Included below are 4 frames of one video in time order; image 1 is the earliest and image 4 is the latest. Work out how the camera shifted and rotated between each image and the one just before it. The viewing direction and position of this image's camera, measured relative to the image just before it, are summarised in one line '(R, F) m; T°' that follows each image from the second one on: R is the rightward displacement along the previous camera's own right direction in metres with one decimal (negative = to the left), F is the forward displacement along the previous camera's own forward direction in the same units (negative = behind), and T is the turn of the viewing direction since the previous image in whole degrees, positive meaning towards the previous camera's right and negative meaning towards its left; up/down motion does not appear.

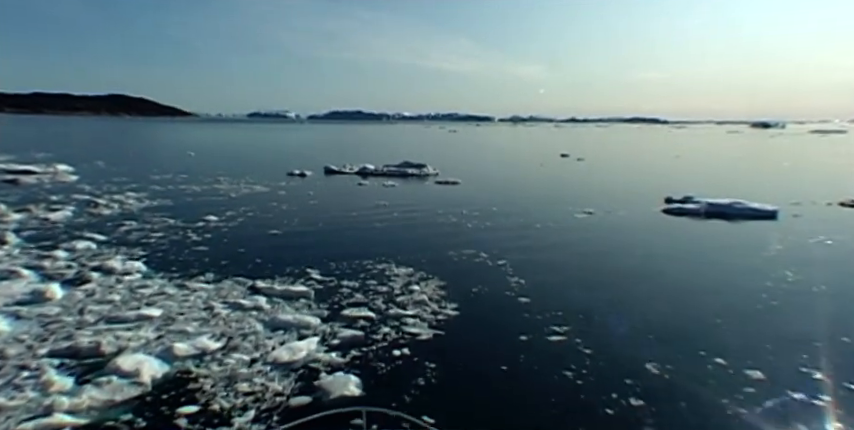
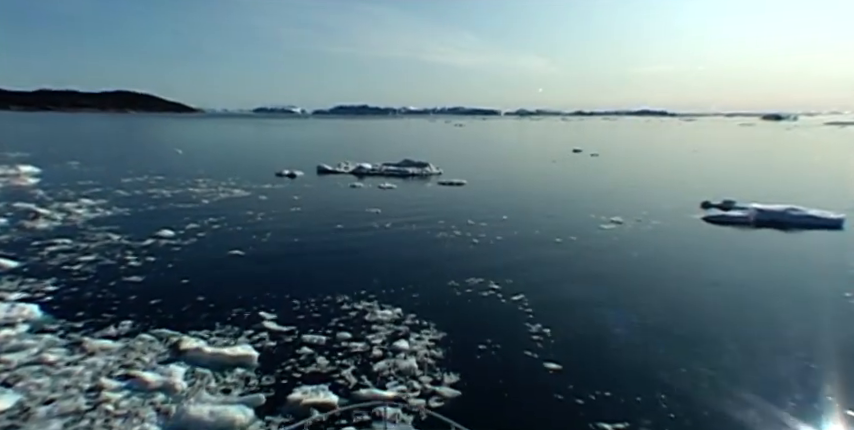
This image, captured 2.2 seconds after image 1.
(+0.2, +2.5) m; -1°
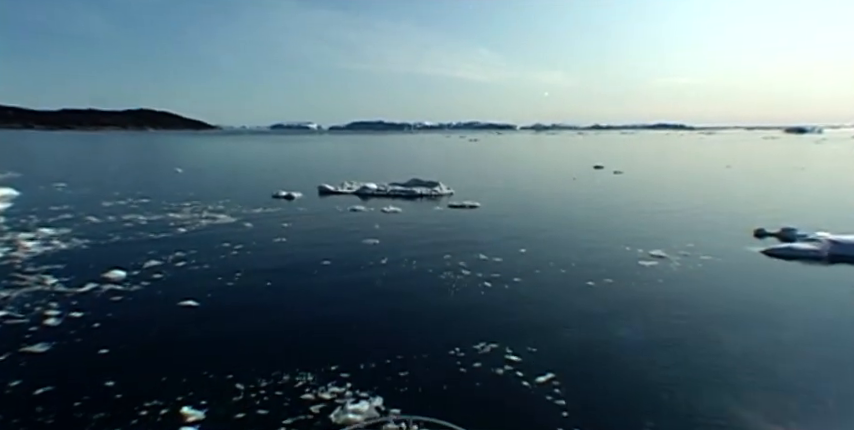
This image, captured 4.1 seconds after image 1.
(+0.3, +2.2) m; -2°
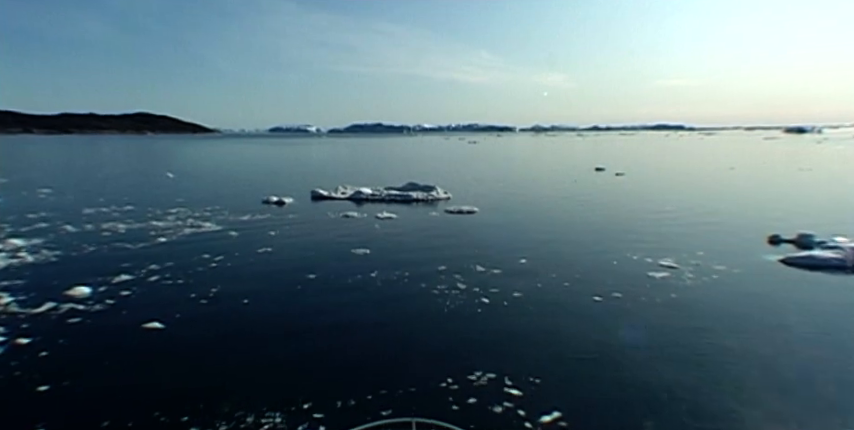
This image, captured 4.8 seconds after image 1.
(+0.2, +0.8) m; 0°
